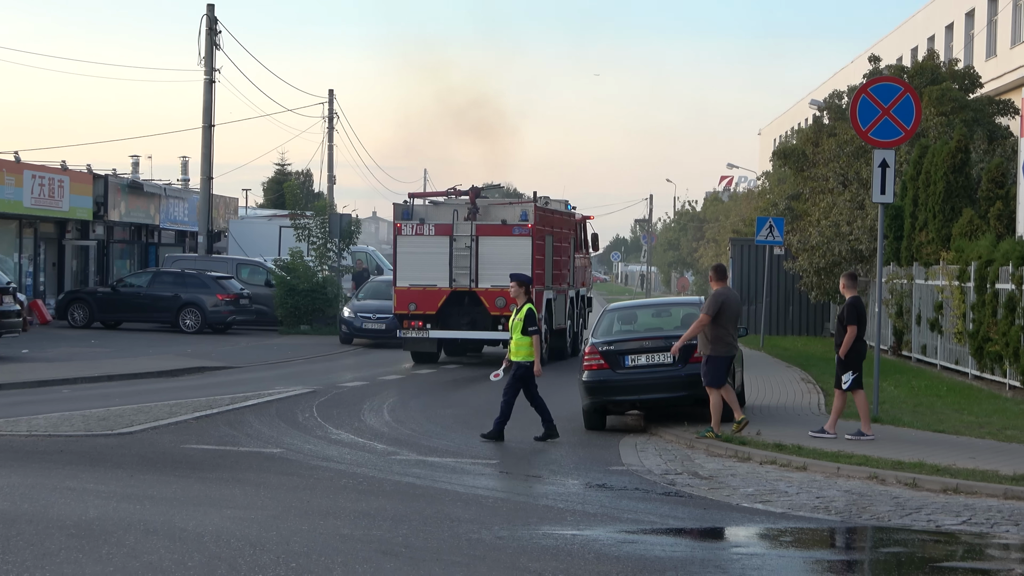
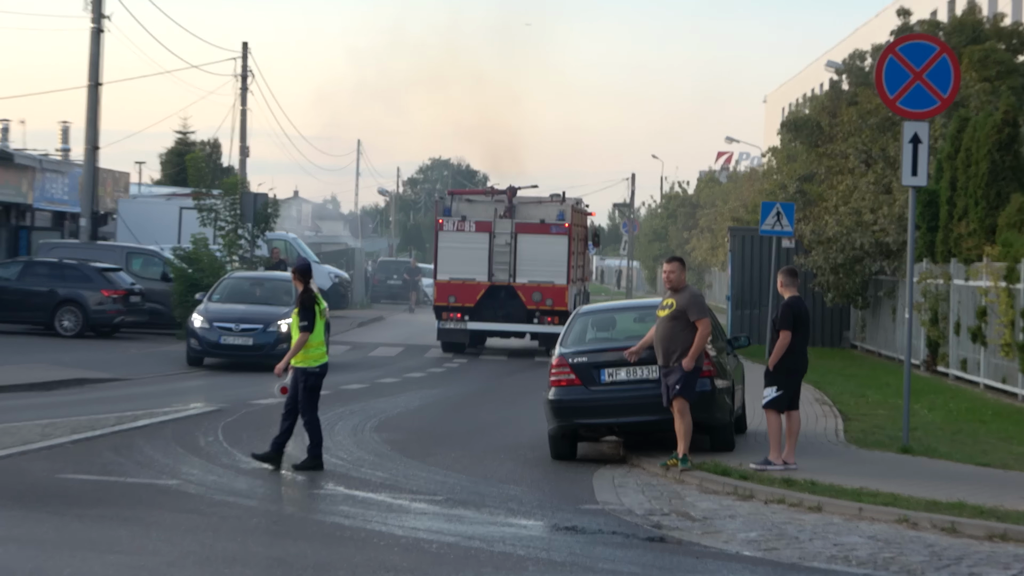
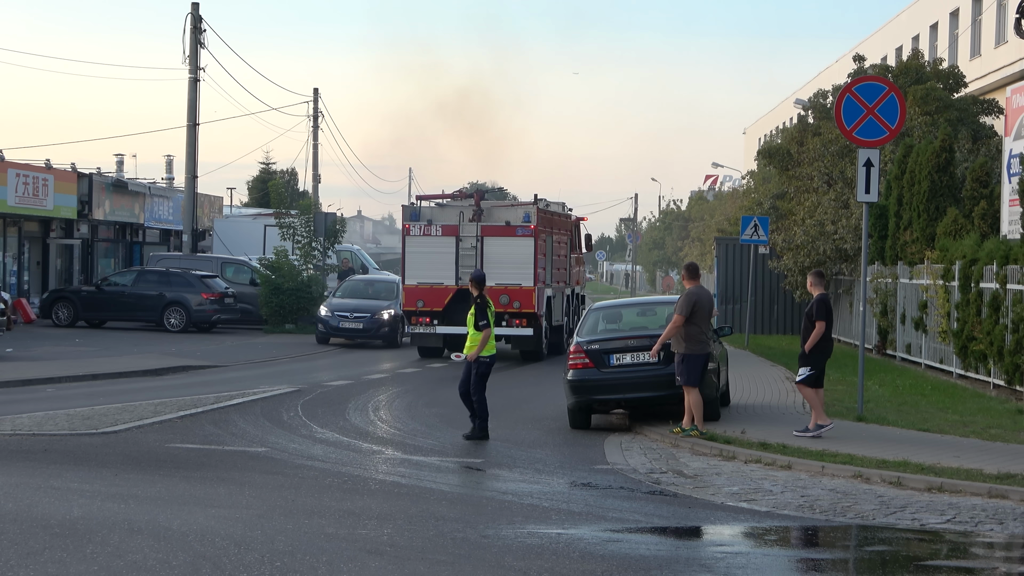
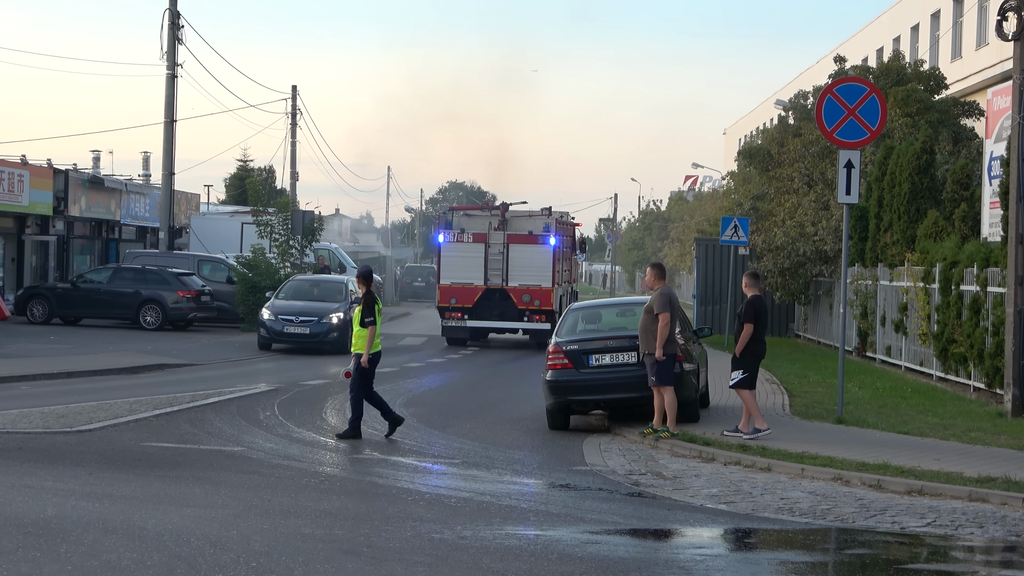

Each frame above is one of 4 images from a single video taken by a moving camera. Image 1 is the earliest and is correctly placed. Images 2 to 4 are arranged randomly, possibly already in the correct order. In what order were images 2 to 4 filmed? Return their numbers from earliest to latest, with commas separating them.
3, 4, 2
